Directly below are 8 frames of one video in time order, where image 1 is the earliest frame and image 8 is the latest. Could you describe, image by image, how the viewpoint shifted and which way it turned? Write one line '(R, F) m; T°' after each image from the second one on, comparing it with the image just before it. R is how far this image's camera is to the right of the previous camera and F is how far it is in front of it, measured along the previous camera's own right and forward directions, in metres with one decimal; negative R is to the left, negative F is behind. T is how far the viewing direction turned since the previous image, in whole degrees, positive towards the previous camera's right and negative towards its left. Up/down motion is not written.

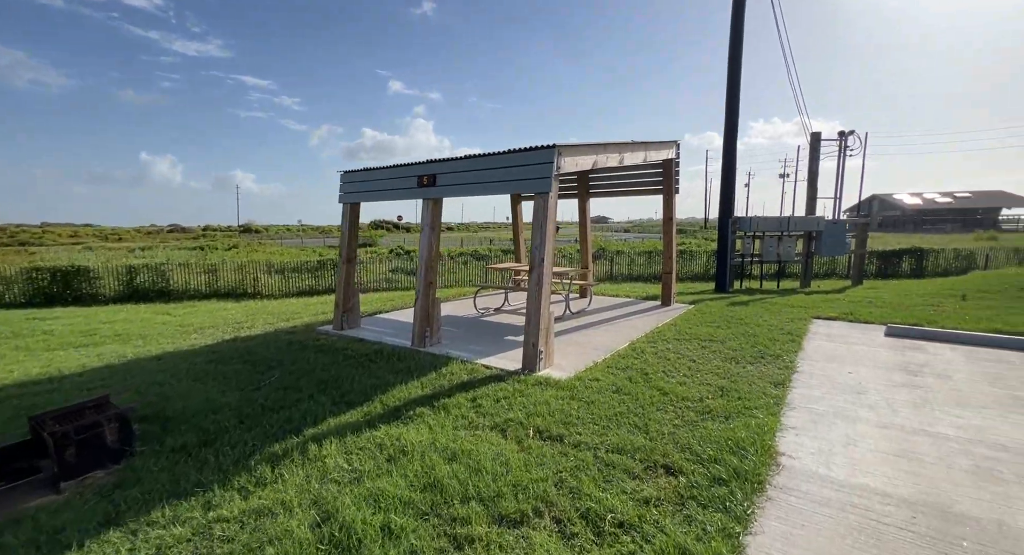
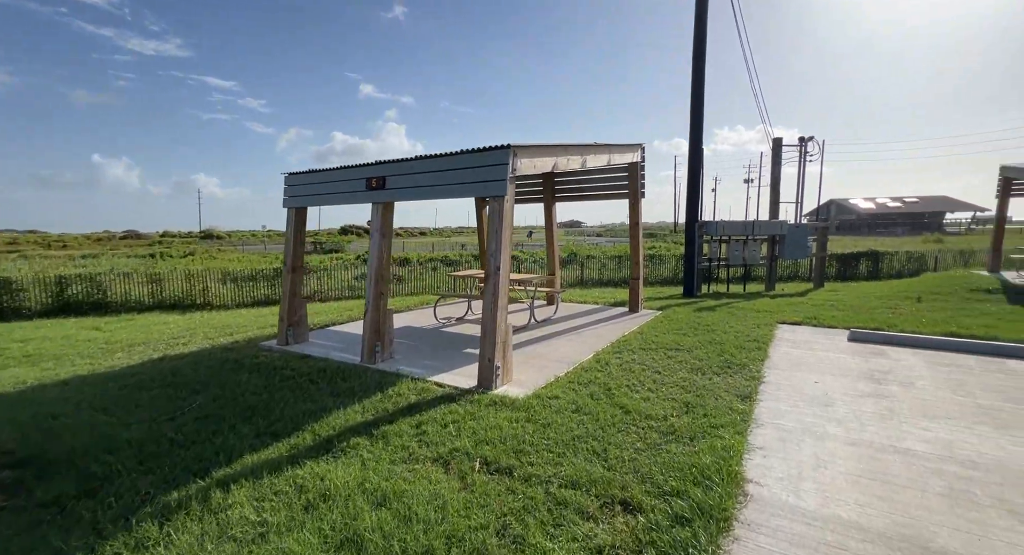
(+0.2, +0.3) m; +3°
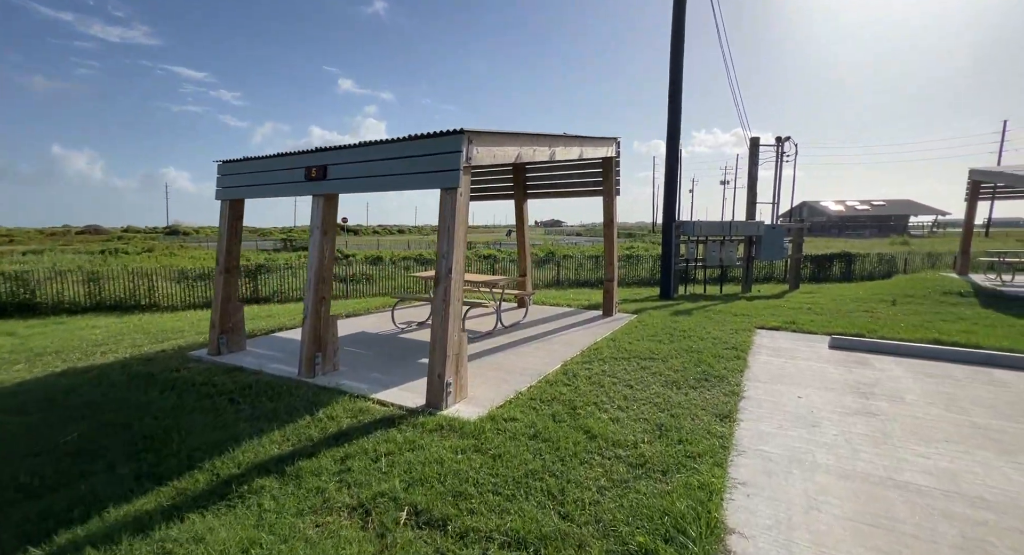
(+0.2, +0.6) m; +2°
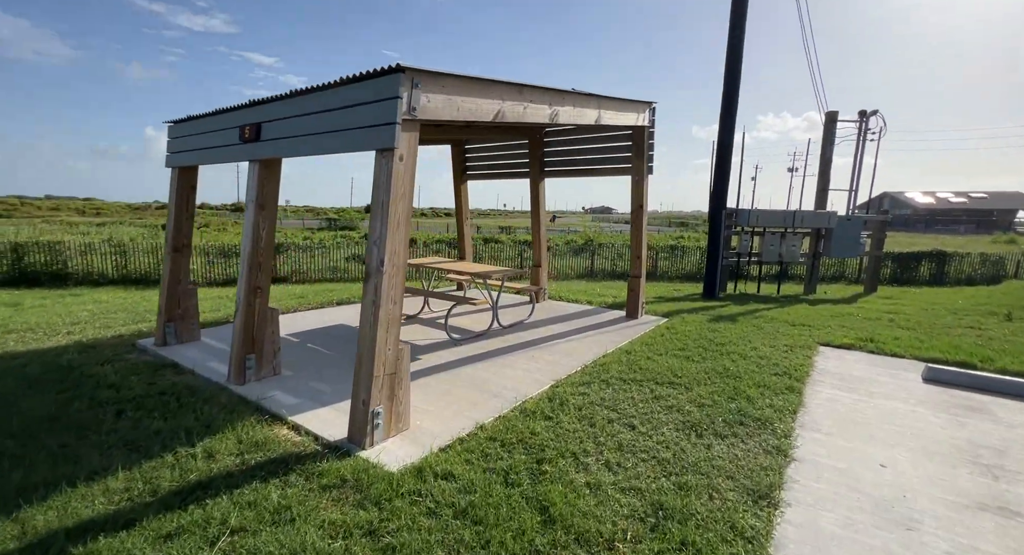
(+0.6, +1.2) m; -6°
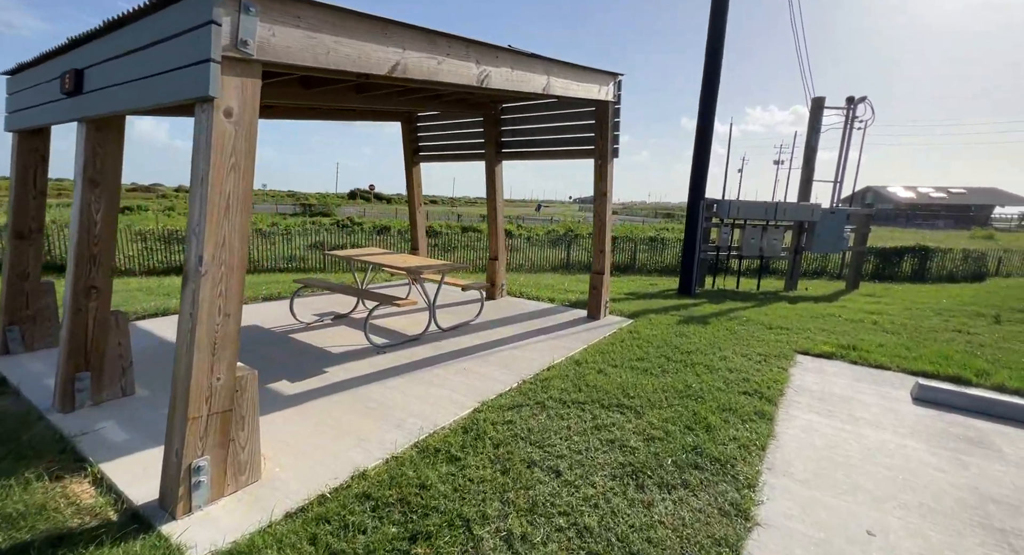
(+0.5, +0.8) m; +1°
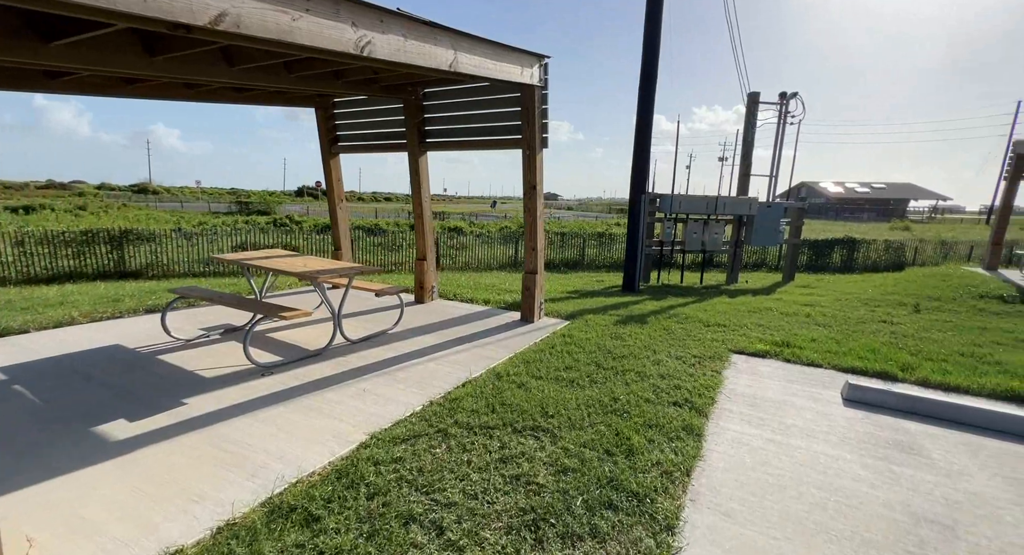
(+0.4, +0.5) m; +5°
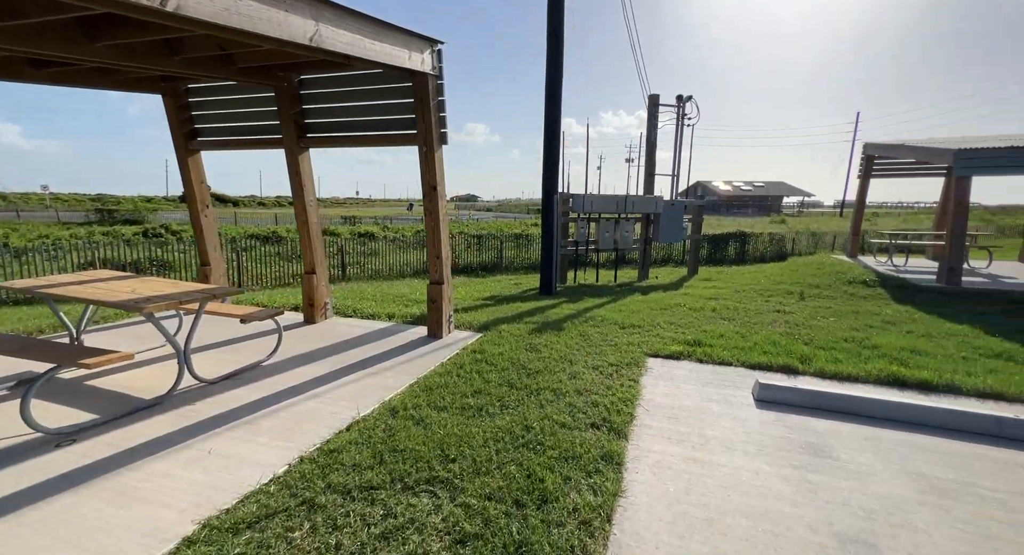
(+0.2, +0.5) m; +9°
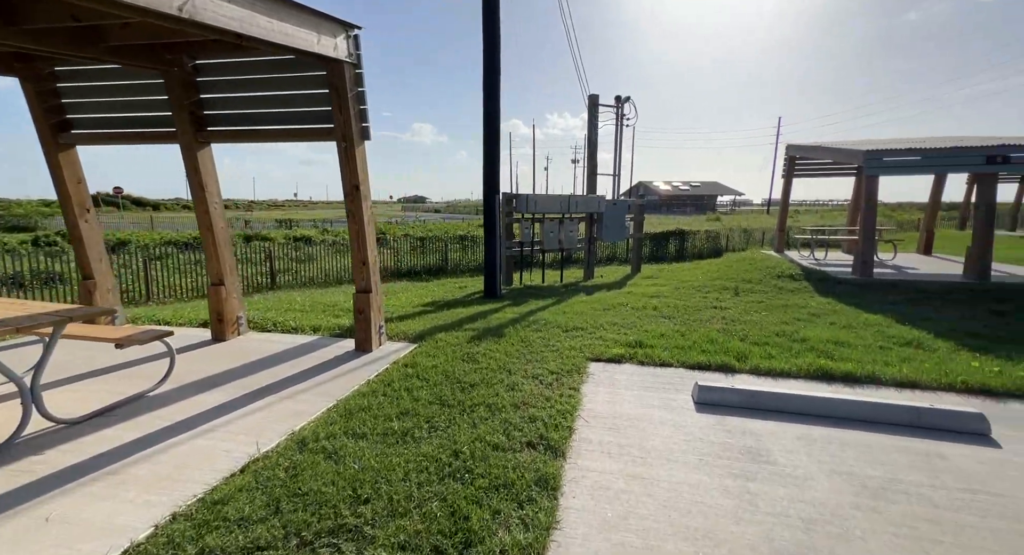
(+0.2, +0.3) m; +6°
